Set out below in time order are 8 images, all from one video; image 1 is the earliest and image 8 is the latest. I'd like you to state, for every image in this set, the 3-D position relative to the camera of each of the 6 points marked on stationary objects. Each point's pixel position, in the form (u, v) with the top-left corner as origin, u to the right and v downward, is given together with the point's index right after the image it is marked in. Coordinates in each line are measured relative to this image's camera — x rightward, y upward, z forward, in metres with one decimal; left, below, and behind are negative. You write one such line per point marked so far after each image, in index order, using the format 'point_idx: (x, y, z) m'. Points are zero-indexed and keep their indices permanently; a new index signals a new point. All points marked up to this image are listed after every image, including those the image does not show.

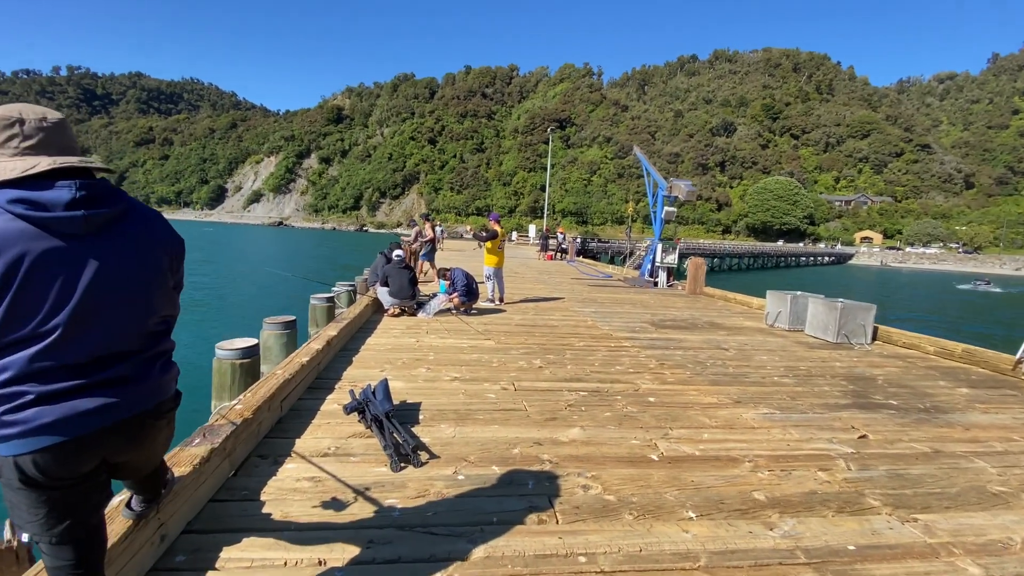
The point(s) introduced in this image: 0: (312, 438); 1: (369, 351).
0: (-1.2, -0.9, +2.8) m
1: (-1.5, -0.6, +4.7) m
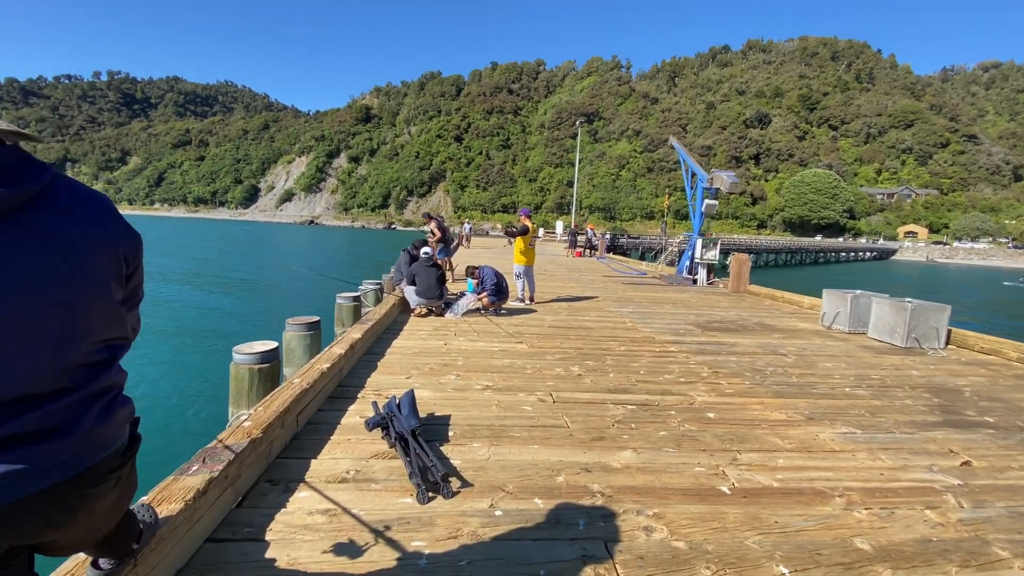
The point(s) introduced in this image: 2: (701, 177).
0: (-1.0, -0.9, +2.5) m
1: (-1.1, -0.6, +4.4) m
2: (+4.8, +2.9, +12.0) m
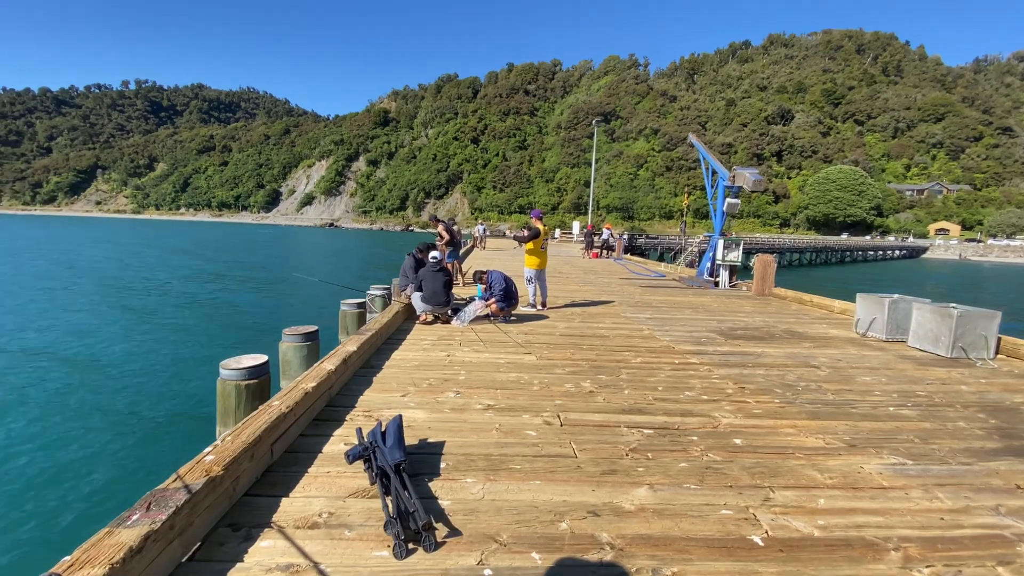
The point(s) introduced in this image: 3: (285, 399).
0: (-1.0, -1.0, +2.2) m
1: (-1.1, -0.7, +4.1) m
2: (+5.1, +2.8, +11.5) m
3: (-1.4, -0.7, +2.9) m
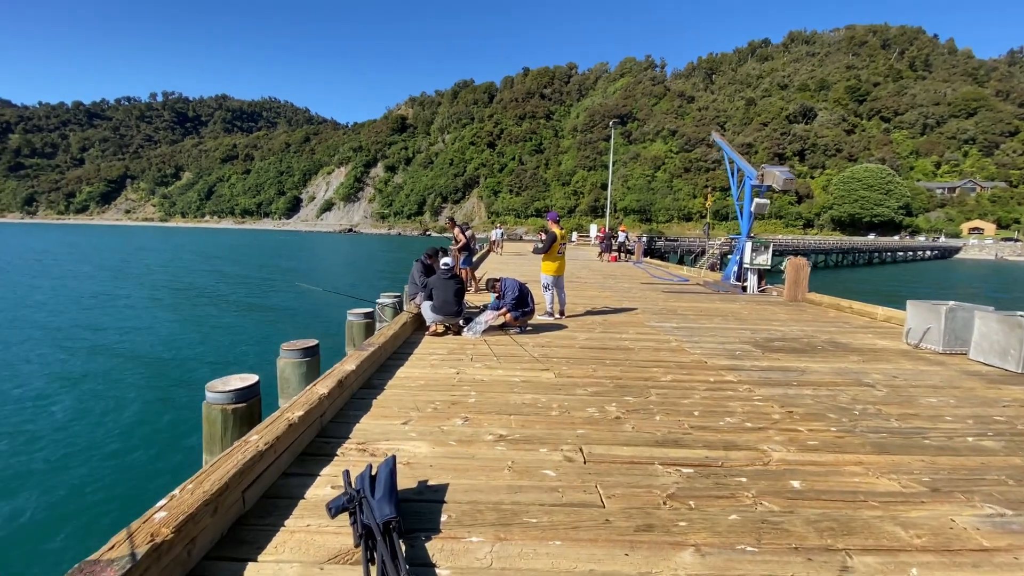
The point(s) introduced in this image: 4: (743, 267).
0: (-0.9, -1.1, +1.9) m
1: (-0.9, -0.8, +3.7) m
2: (+5.5, +2.7, +10.9) m
3: (-1.3, -0.8, +2.5) m
4: (+5.4, +0.5, +10.8) m
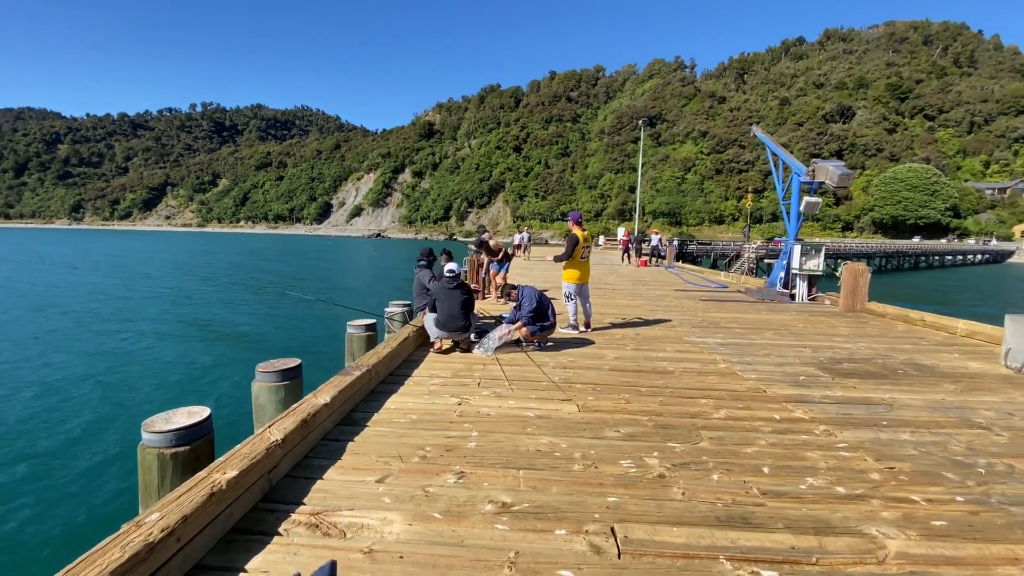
0: (-1.0, -1.2, +1.1) m
1: (-0.9, -0.9, +3.0) m
2: (+6.0, +2.5, +9.9) m
3: (-1.3, -0.8, +1.8) m
4: (+5.9, +0.3, +9.8) m
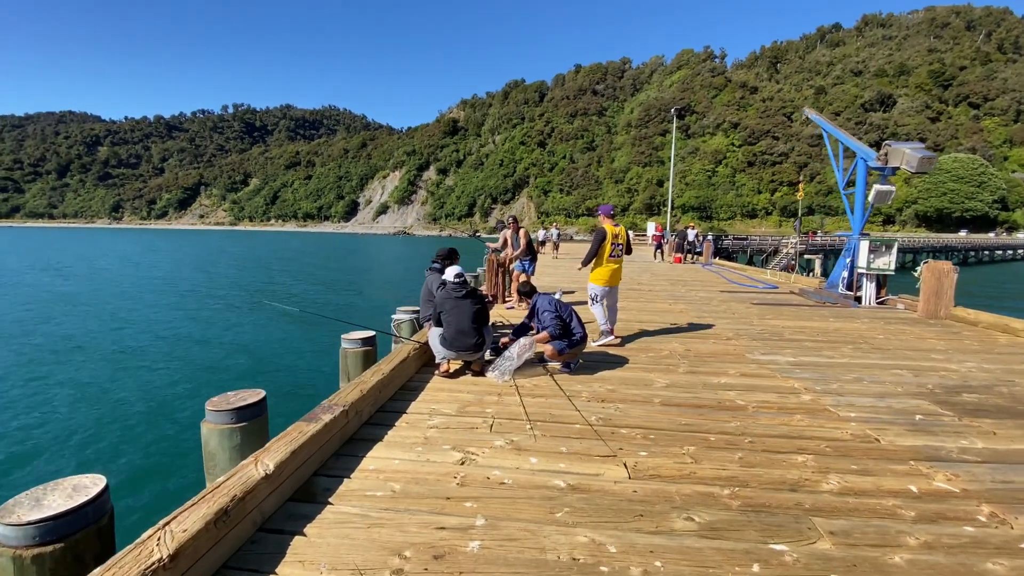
0: (-1.0, -1.3, +0.3) m
1: (-0.8, -1.0, +2.2) m
2: (+6.4, +2.5, +8.6) m
3: (-1.3, -0.9, +0.9) m
4: (+6.3, +0.3, +8.5) m
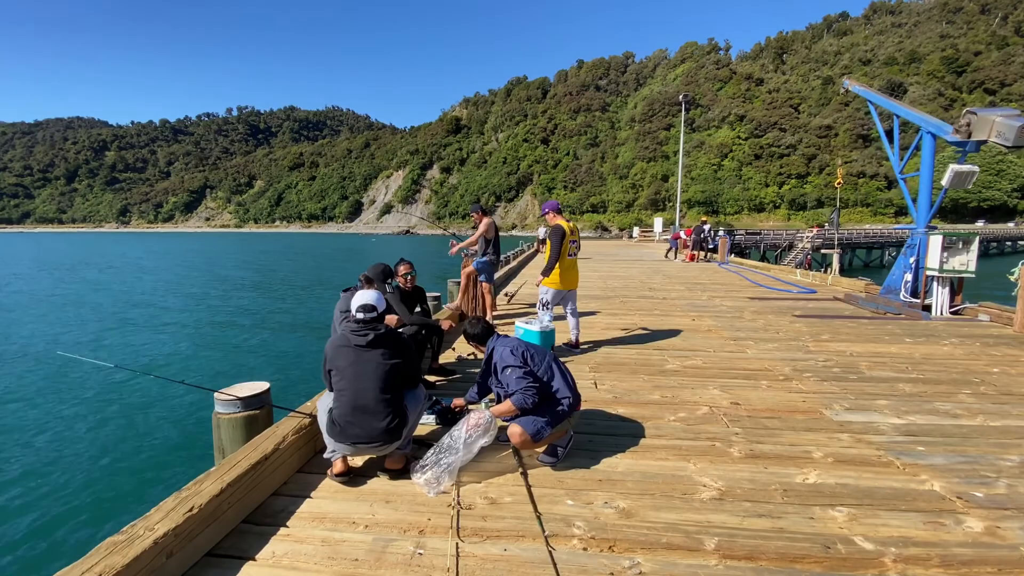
0: (-1.3, -1.5, -1.3) m
1: (-1.1, -1.2, +0.6) m
2: (+6.2, +2.4, +6.9) m
3: (-1.6, -1.2, -0.6) m
4: (+6.1, +0.2, +6.9) m
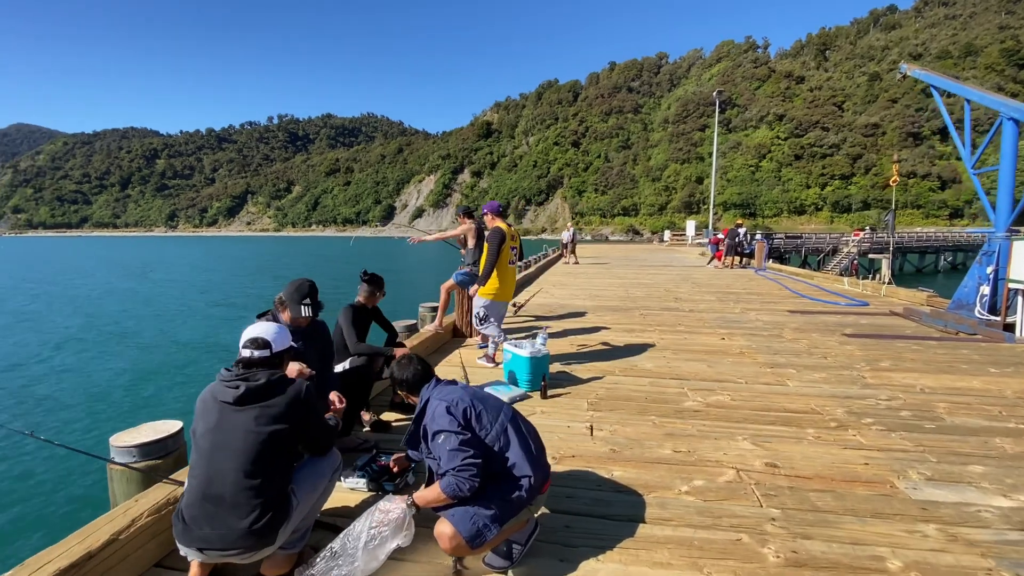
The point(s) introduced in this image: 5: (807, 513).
0: (-1.8, -1.6, -1.9) m
1: (-1.4, -1.3, -0.1) m
2: (+6.2, +2.2, +5.8) m
3: (-2.0, -1.3, -1.2) m
4: (+6.1, 0.0, +5.8) m
5: (+1.3, -1.0, +2.1) m
